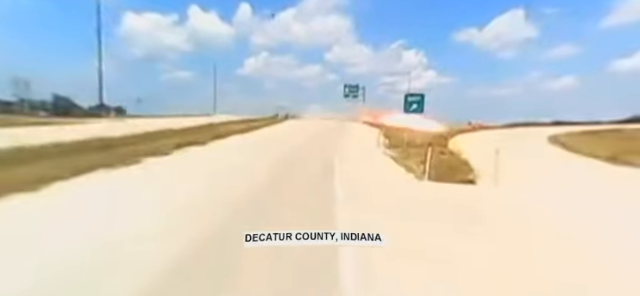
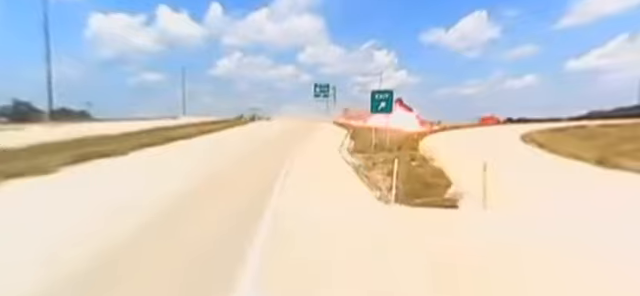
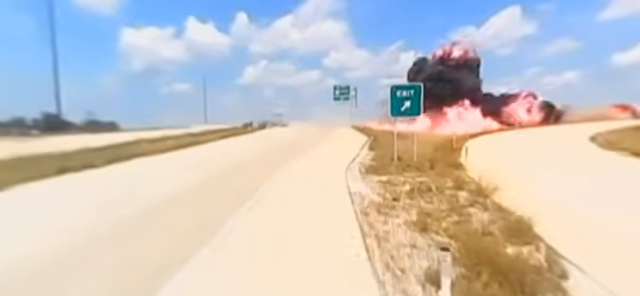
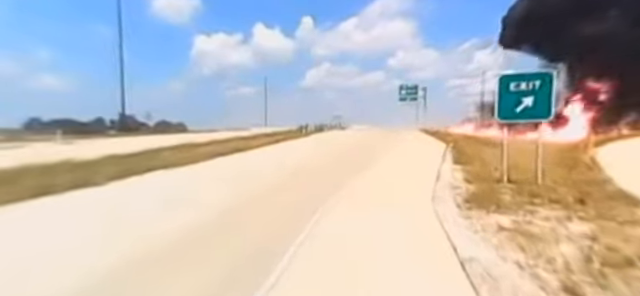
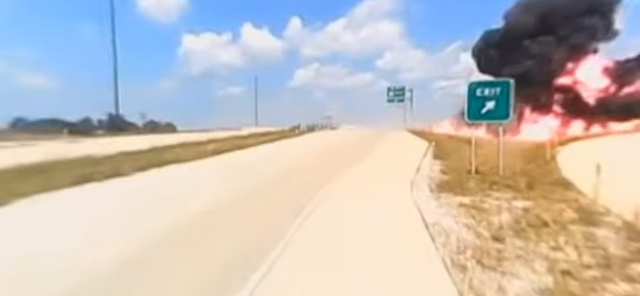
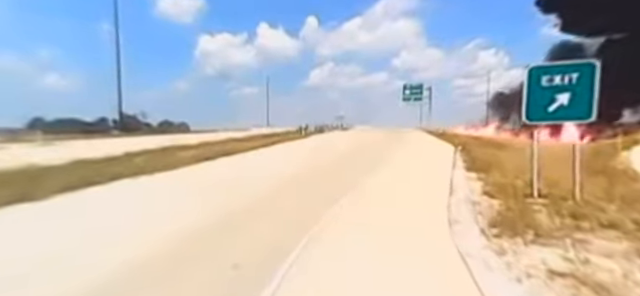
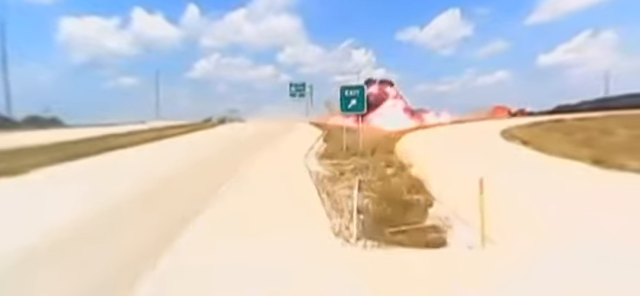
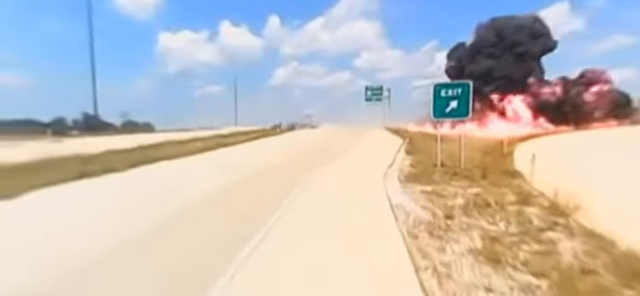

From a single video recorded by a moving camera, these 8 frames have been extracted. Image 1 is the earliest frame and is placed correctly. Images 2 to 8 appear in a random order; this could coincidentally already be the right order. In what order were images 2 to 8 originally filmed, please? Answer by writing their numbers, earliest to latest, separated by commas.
2, 7, 3, 8, 5, 4, 6
